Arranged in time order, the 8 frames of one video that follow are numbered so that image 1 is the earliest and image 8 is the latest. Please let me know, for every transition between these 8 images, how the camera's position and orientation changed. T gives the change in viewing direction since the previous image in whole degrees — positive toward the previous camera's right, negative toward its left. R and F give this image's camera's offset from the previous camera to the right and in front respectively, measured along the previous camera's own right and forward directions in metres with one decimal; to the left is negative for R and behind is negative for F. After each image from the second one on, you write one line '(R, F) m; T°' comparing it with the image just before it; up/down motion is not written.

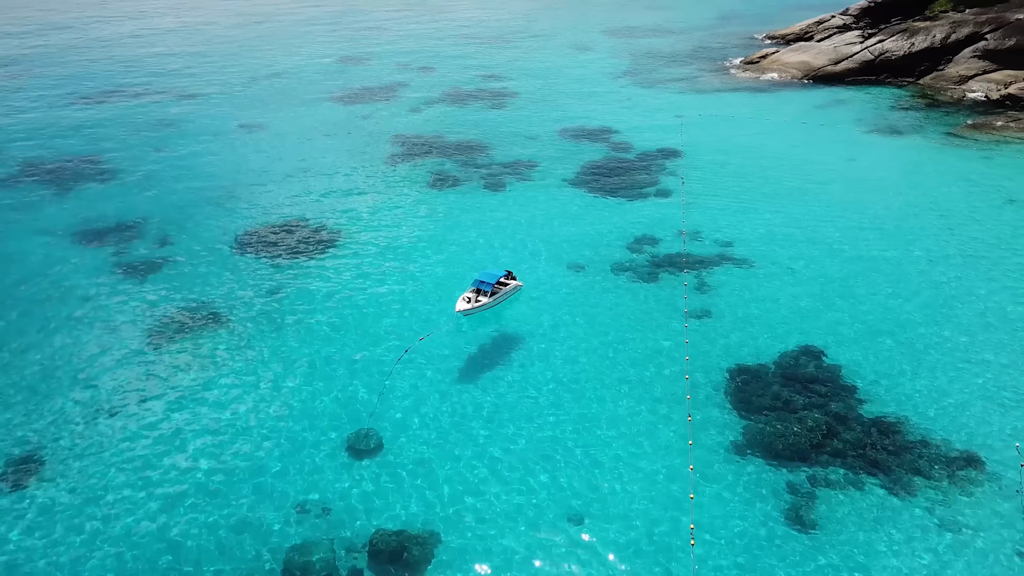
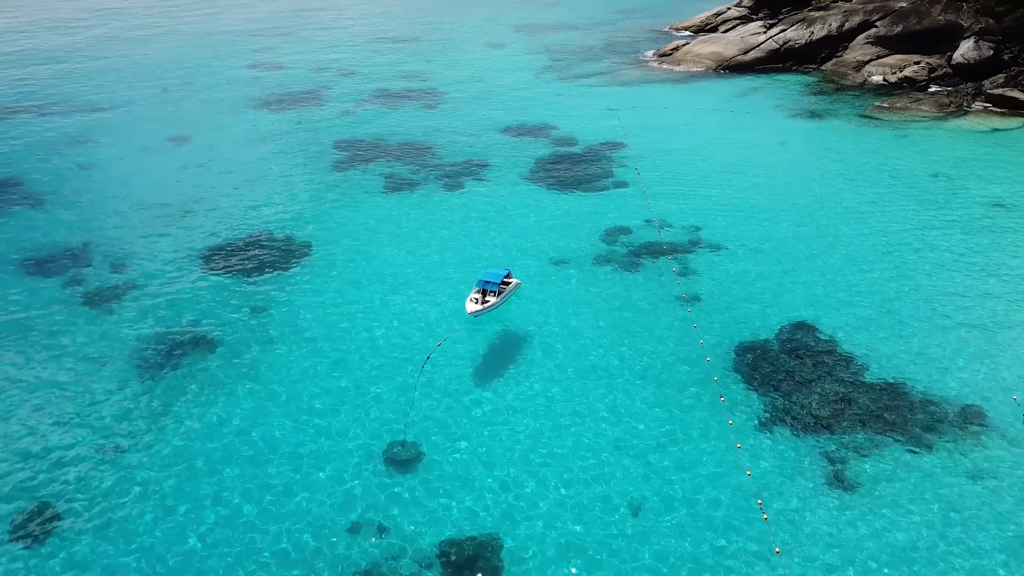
(-3.6, +0.3) m; +9°
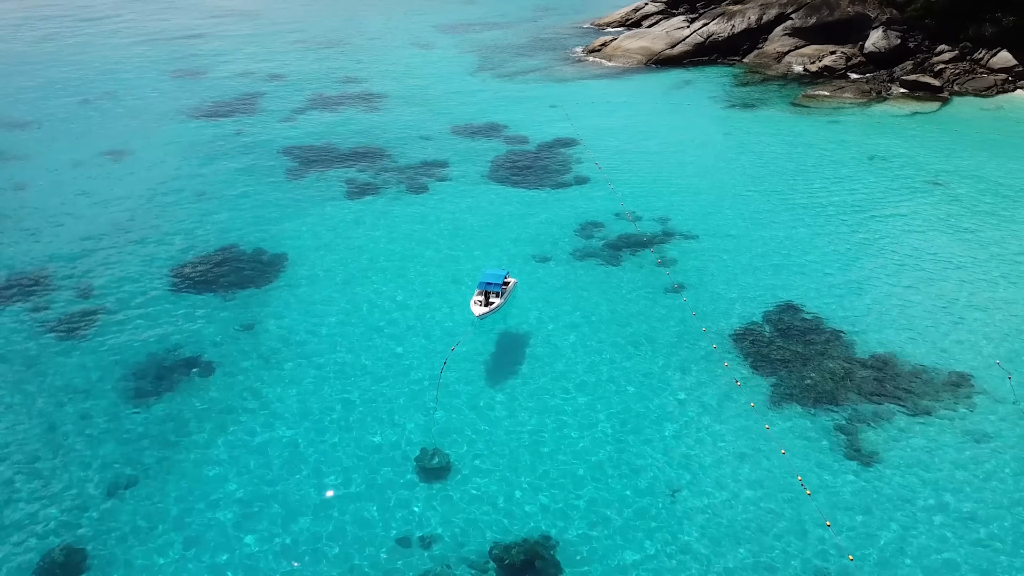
(-3.0, +0.2) m; +7°
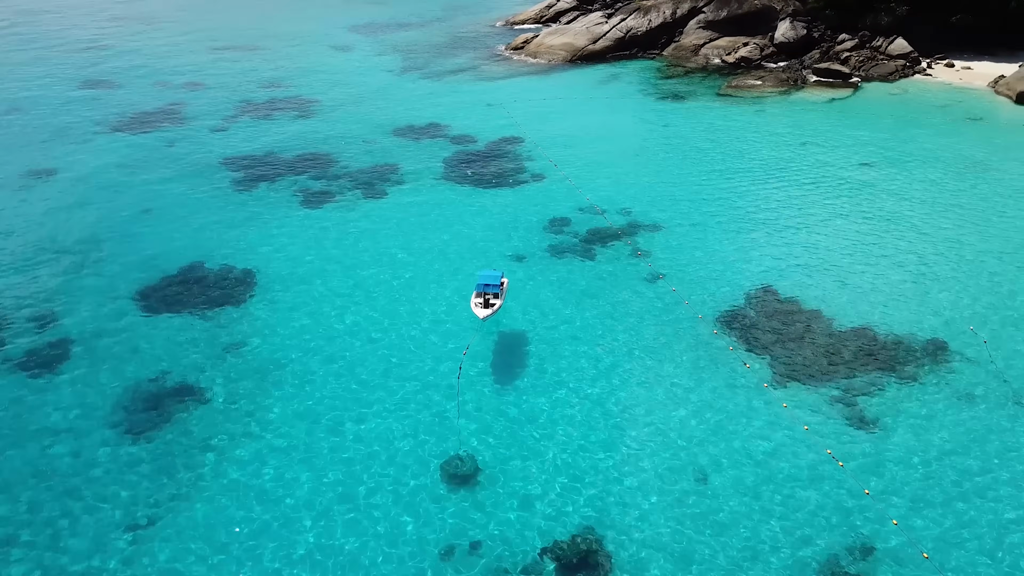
(-3.1, +0.2) m; +8°
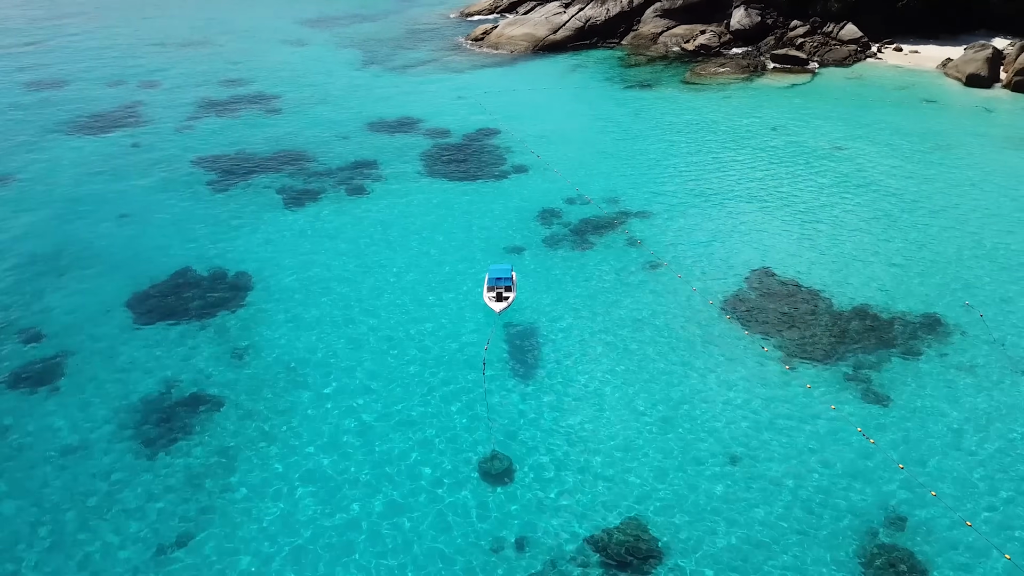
(-2.2, +0.2) m; +5°
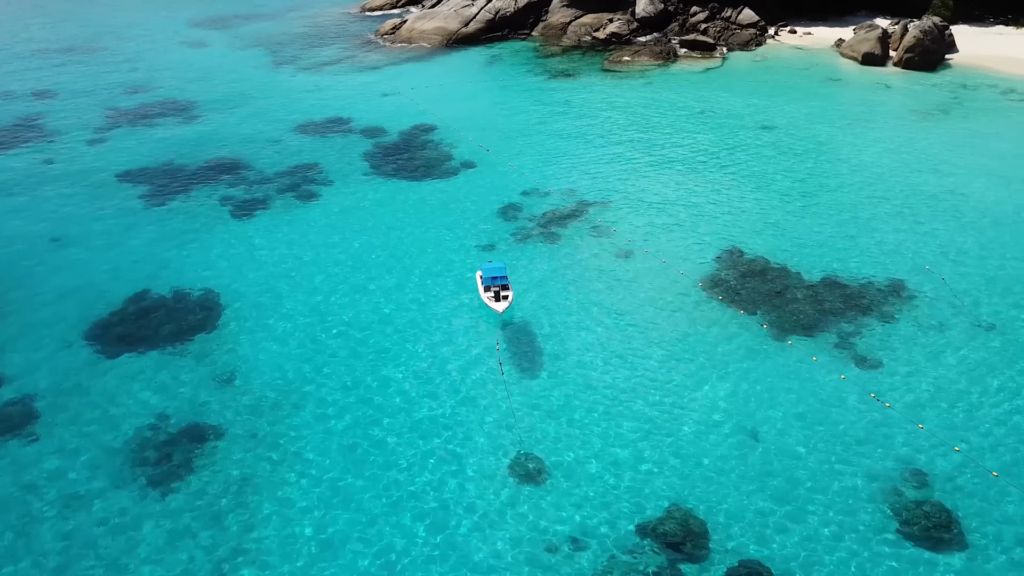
(-3.4, +0.6) m; +9°
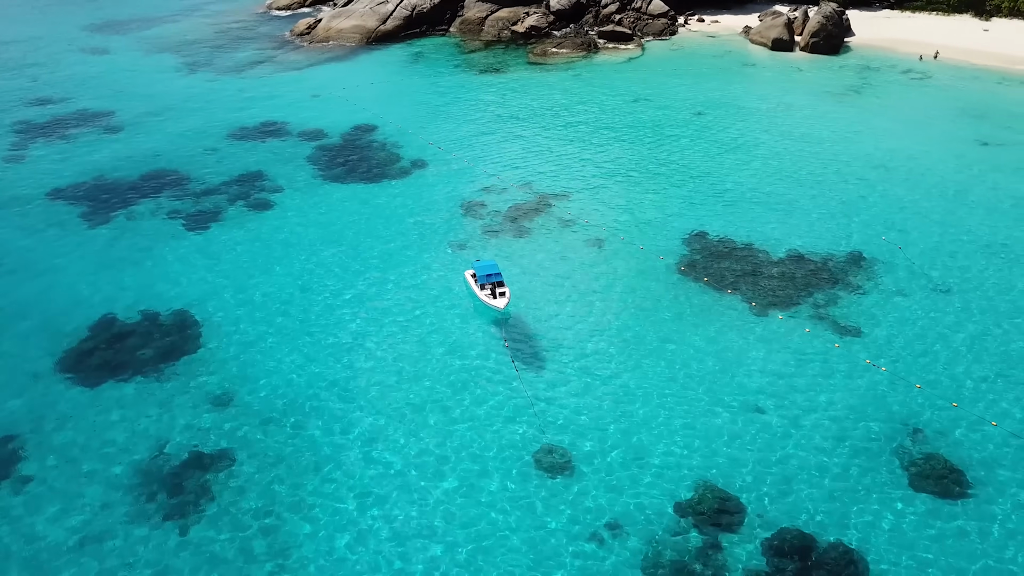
(-3.0, +0.3) m; +8°
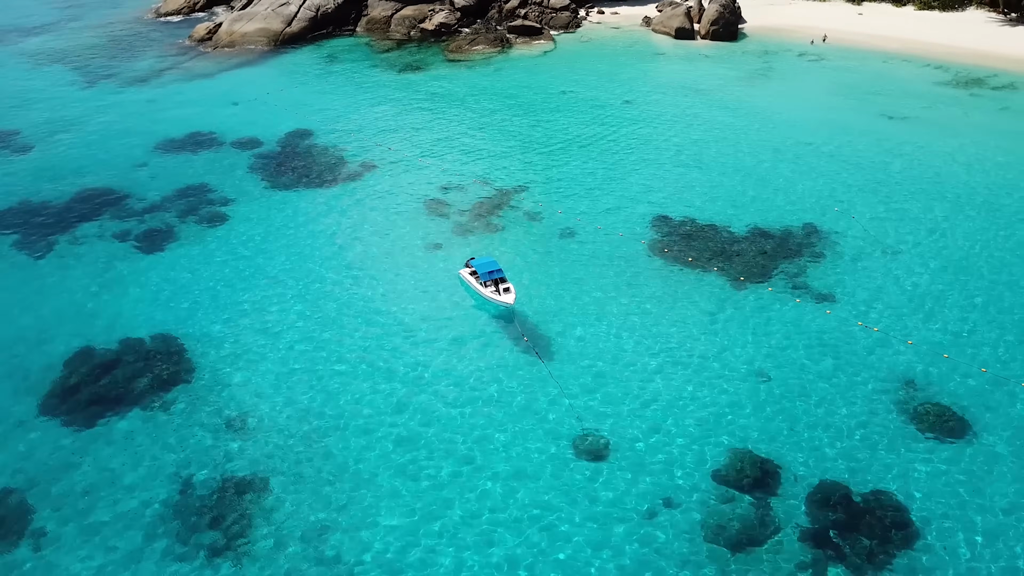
(-3.7, +0.3) m; +9°
